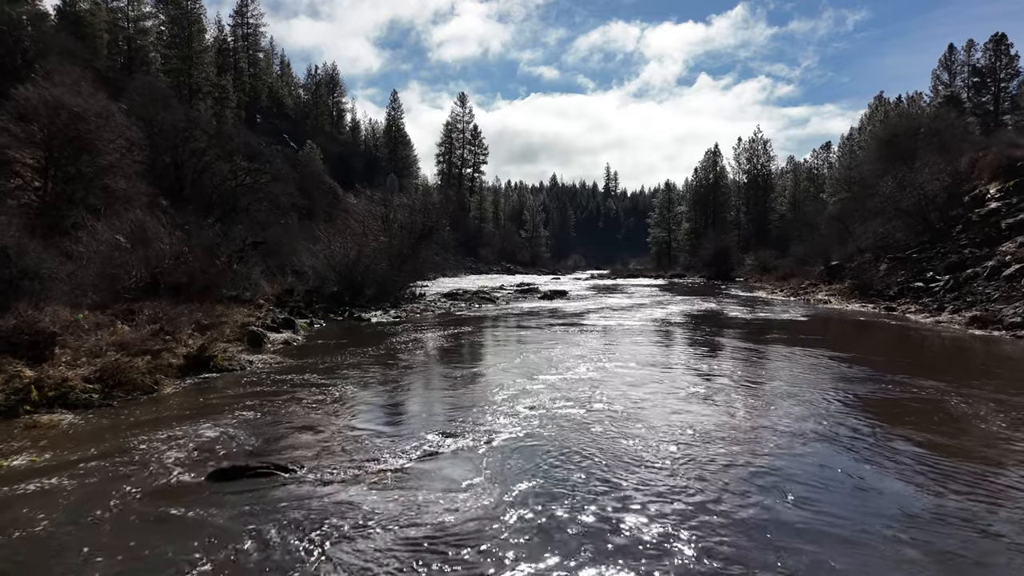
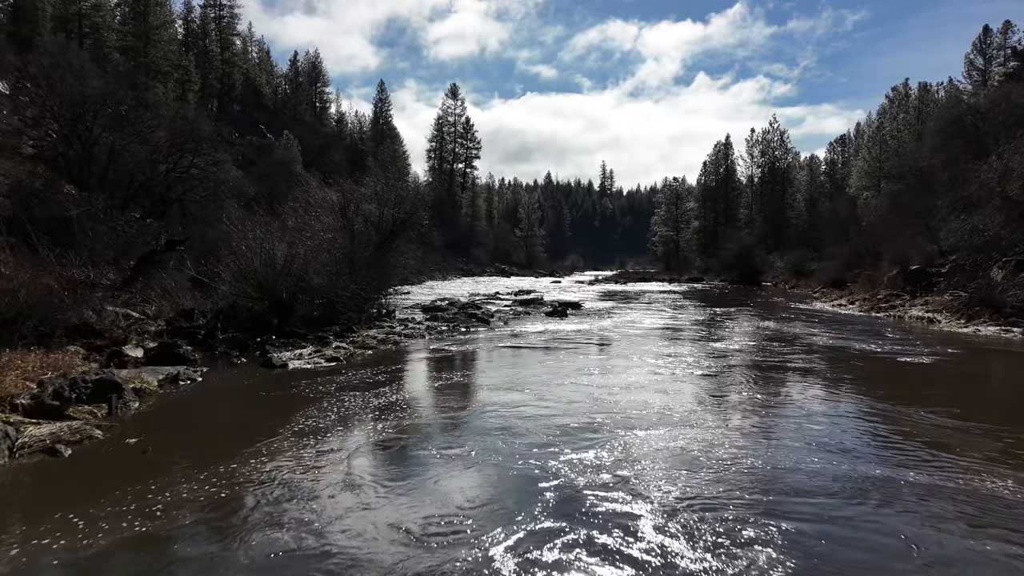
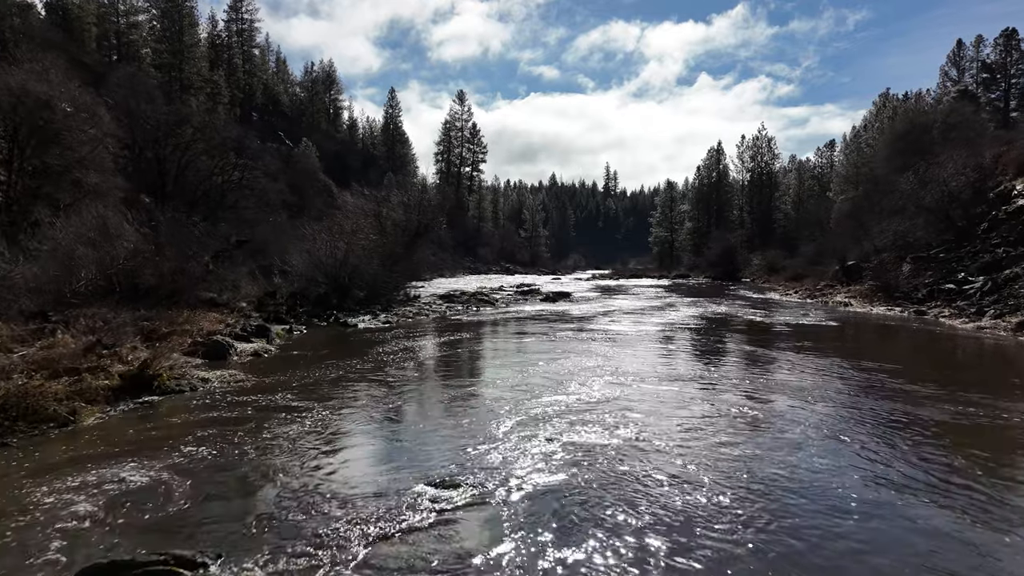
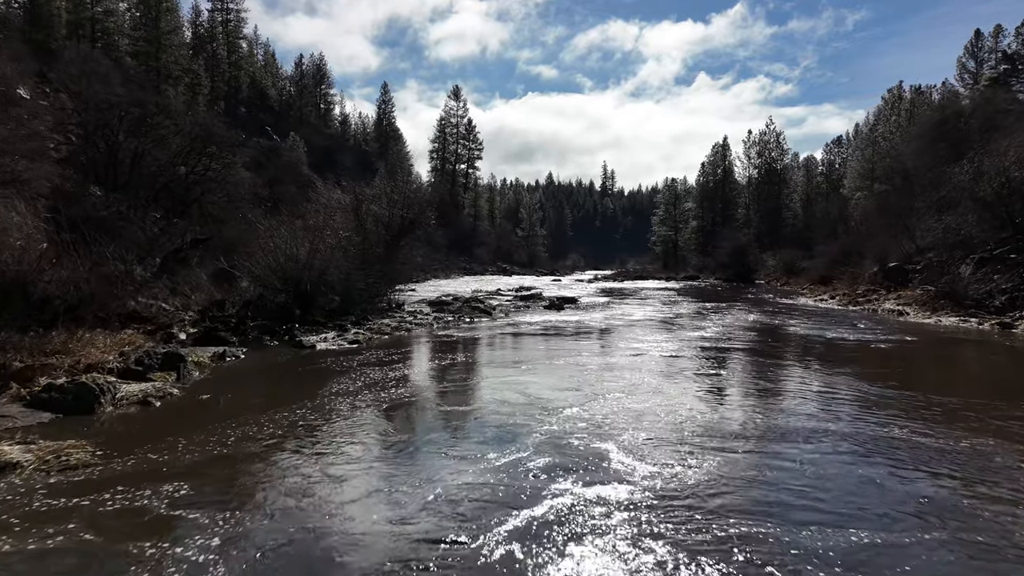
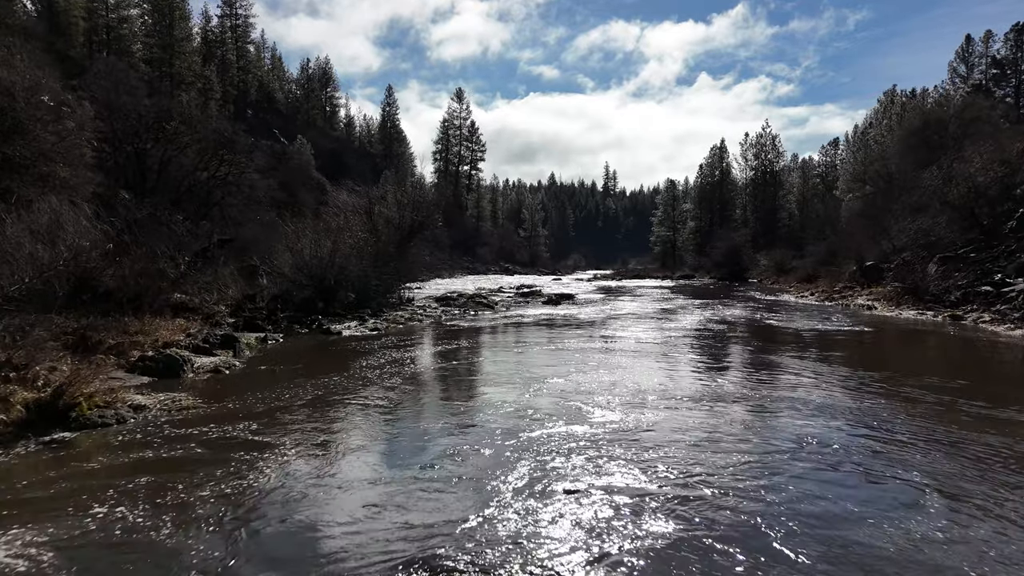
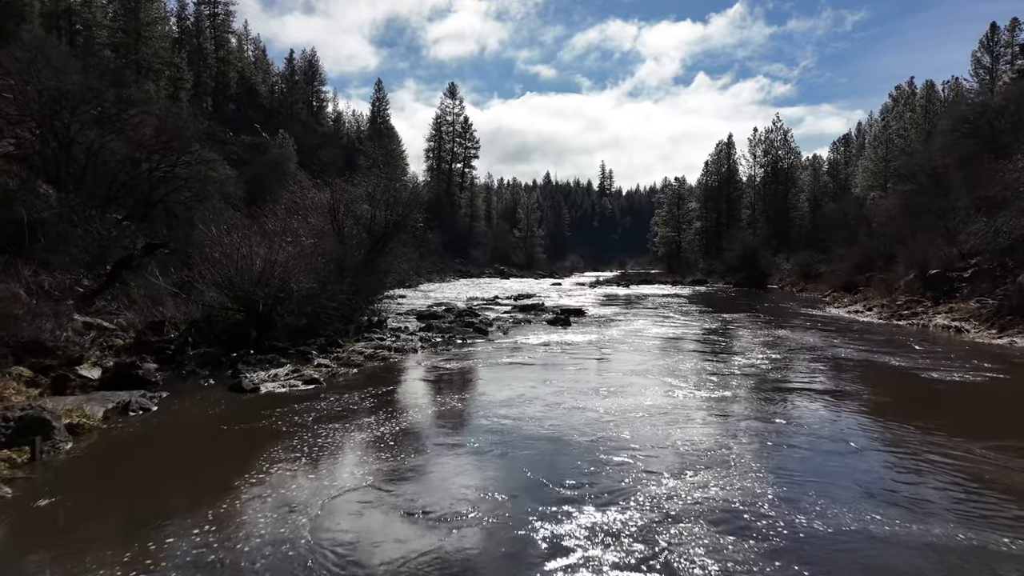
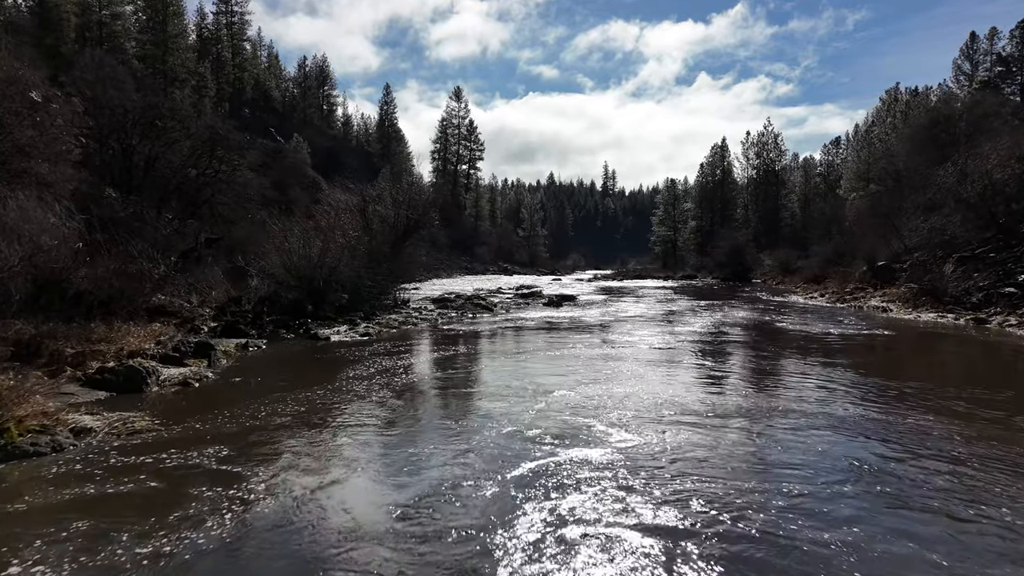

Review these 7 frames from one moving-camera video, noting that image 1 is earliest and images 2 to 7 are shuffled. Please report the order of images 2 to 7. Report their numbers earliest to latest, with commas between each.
3, 5, 7, 4, 2, 6
